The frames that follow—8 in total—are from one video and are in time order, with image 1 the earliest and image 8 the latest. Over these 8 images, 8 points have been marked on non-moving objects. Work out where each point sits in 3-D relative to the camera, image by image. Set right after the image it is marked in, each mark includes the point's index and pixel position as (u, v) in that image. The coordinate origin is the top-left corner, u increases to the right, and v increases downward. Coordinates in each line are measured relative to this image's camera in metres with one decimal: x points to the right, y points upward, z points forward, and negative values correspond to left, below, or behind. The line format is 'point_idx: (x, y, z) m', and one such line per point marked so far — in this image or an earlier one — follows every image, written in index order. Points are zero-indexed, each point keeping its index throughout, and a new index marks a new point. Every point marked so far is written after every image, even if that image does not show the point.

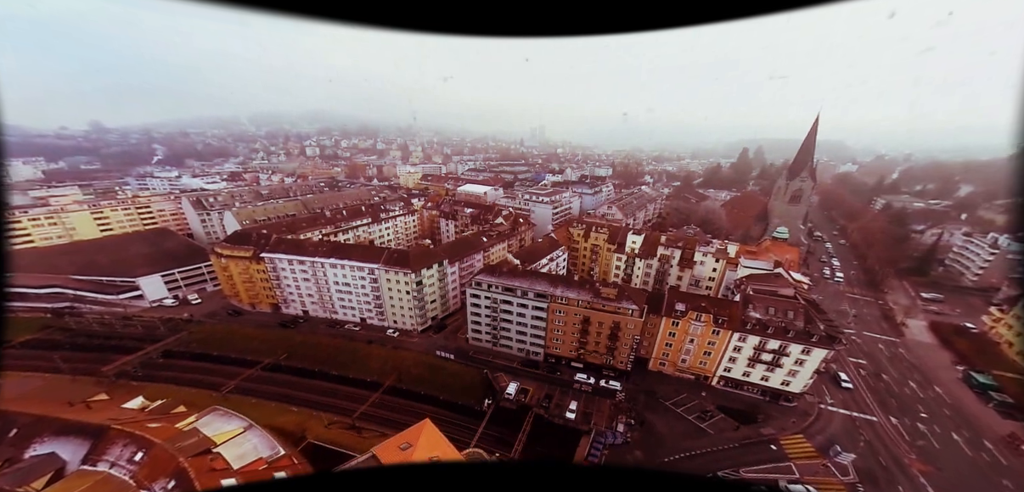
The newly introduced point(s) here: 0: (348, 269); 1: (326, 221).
0: (-6.7, -1.0, +13.8) m
1: (-9.6, +1.2, +17.6) m
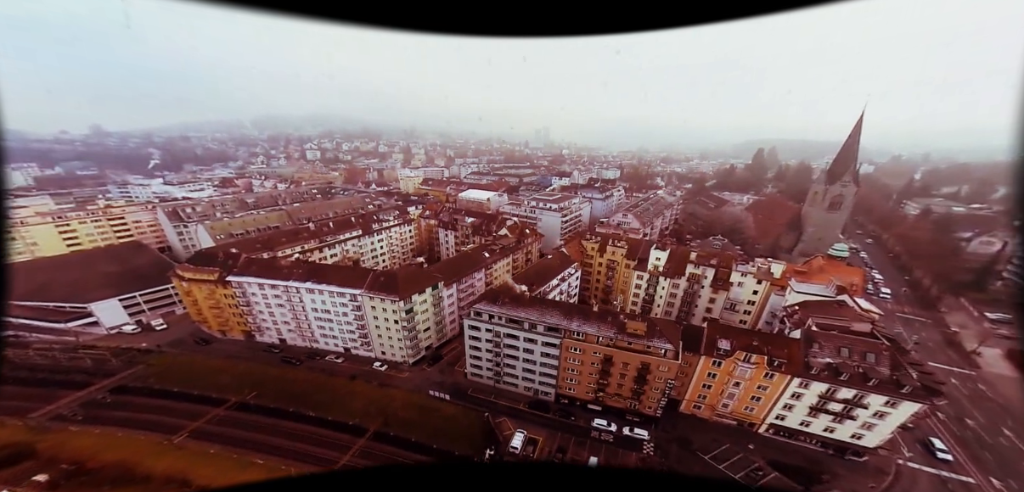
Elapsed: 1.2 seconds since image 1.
0: (-6.5, -1.7, +11.9) m
1: (-9.4, +0.5, +15.8) m
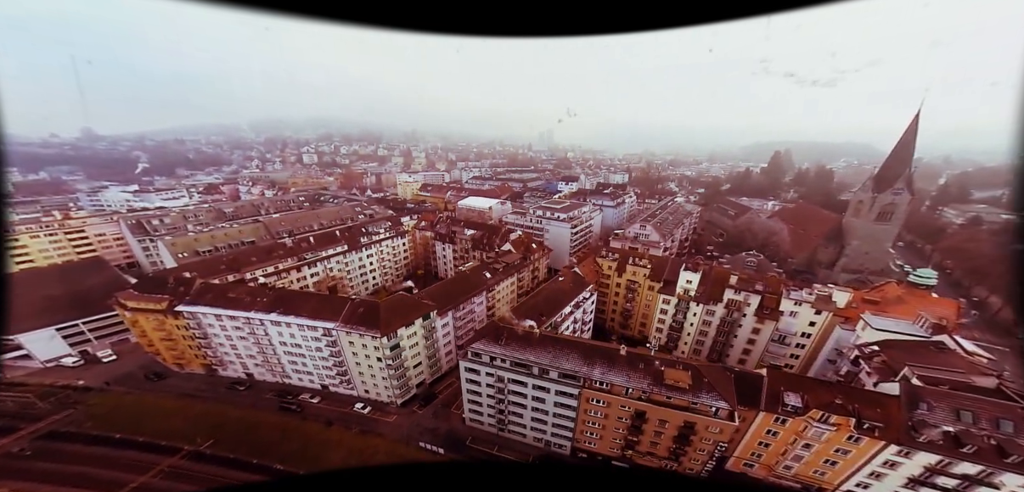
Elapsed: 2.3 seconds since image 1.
0: (-6.3, -2.4, +10.0) m
1: (-9.2, -0.3, +13.9) m
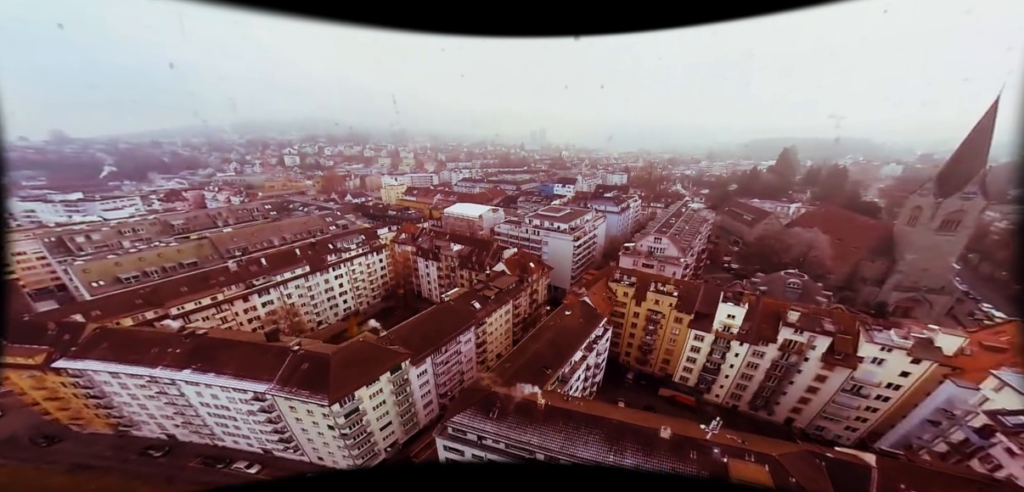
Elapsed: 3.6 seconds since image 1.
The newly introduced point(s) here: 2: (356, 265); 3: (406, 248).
0: (-6.4, -3.2, +7.5) m
1: (-9.4, -1.1, +11.3) m
2: (-6.6, -0.8, +14.4) m
3: (-4.9, -0.1, +15.7) m
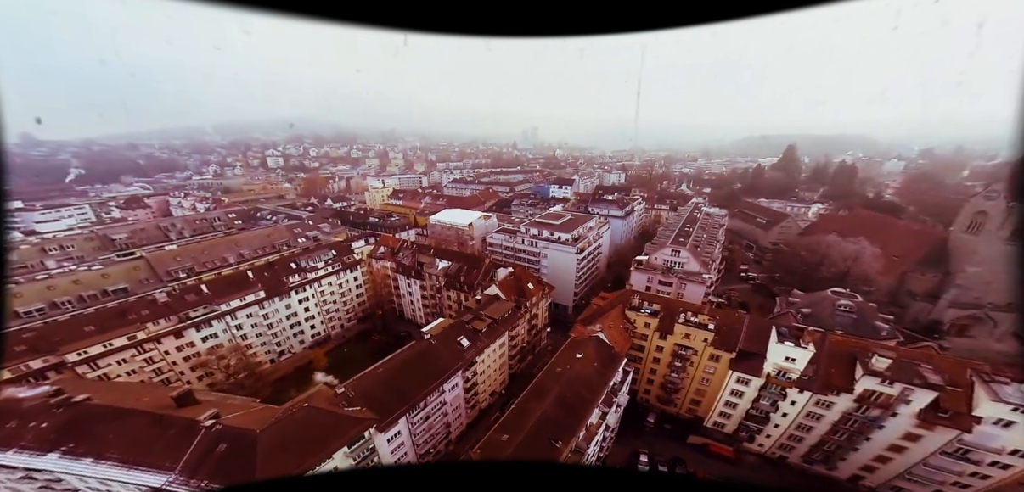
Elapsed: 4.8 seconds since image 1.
0: (-6.5, -3.9, +5.4) m
1: (-9.5, -1.8, +9.2) m
2: (-6.8, -1.4, +12.3) m
3: (-5.1, -0.7, +13.6) m
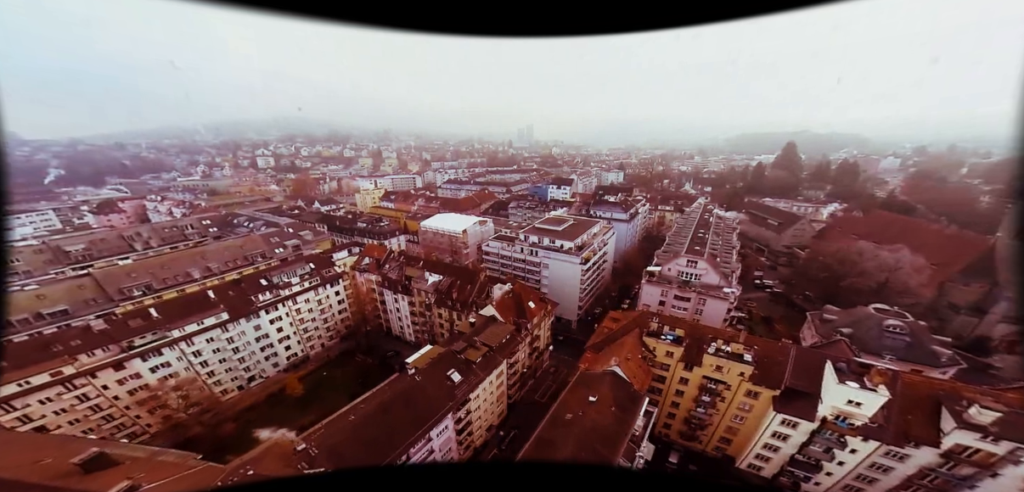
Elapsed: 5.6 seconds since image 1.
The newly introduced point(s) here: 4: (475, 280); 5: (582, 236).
0: (-6.4, -4.3, +4.1) m
1: (-9.6, -2.2, +7.9) m
2: (-6.8, -1.9, +11.0) m
3: (-5.2, -1.1, +12.3) m
4: (-1.2, -1.1, +10.7) m
5: (+2.7, +0.4, +13.2) m
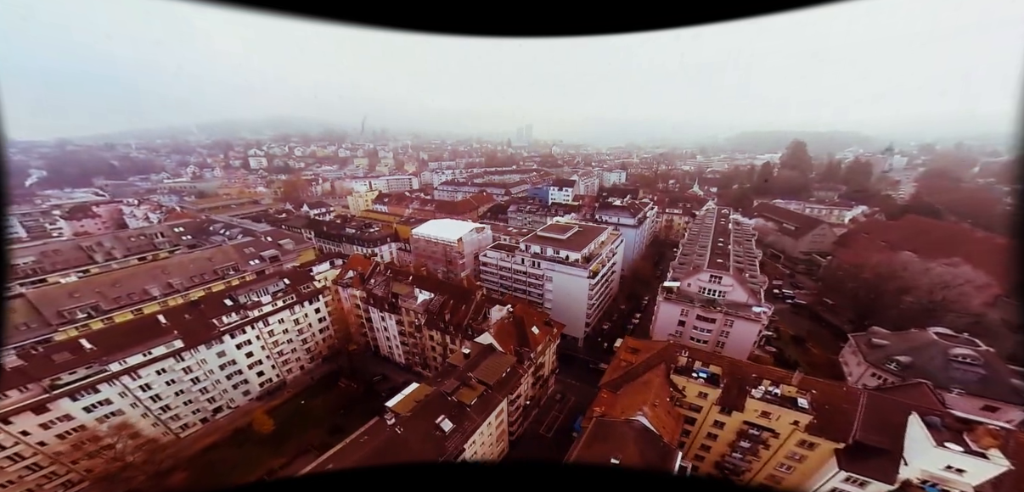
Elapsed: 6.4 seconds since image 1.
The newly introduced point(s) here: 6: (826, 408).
0: (-6.4, -4.7, +2.8) m
1: (-9.5, -2.6, +6.6) m
2: (-6.8, -2.3, +9.7) m
3: (-5.2, -1.5, +11.0) m
4: (-1.2, -1.4, +9.4) m
5: (+2.8, 0.0, +12.0) m
6: (+5.2, -2.7, +5.7) m
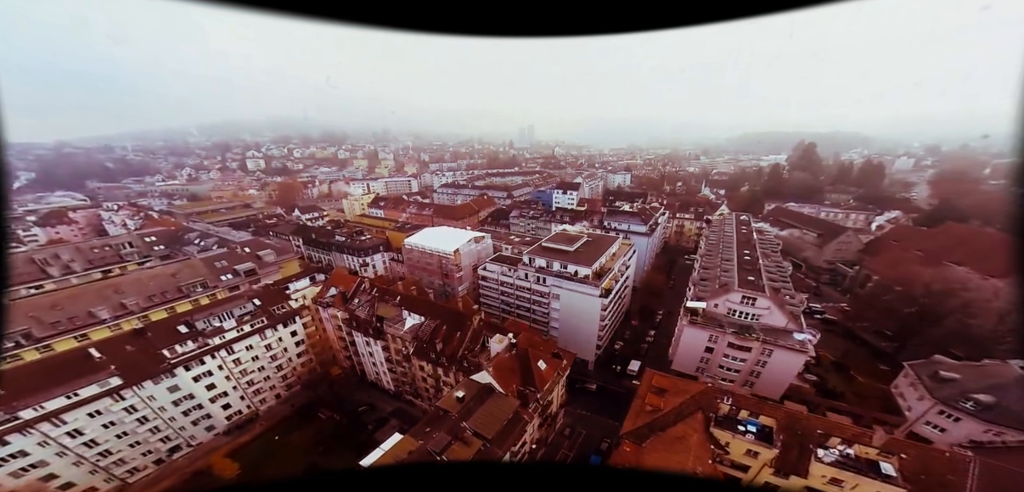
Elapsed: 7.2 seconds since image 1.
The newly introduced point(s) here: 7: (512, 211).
0: (-6.4, -5.1, +1.6) m
1: (-9.5, -3.0, +5.4) m
2: (-6.8, -2.7, +8.5) m
3: (-5.1, -1.9, +9.8) m
4: (-1.1, -1.8, +8.2) m
5: (+2.8, -0.4, +10.7) m
6: (+5.3, -3.1, +4.4) m
7: (+0.1, +1.9, +19.6) m
